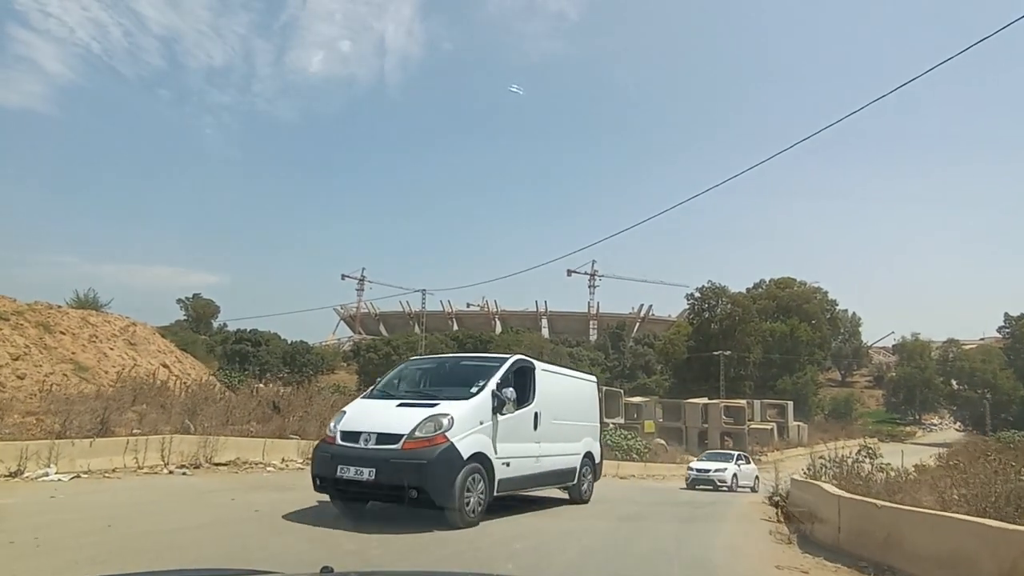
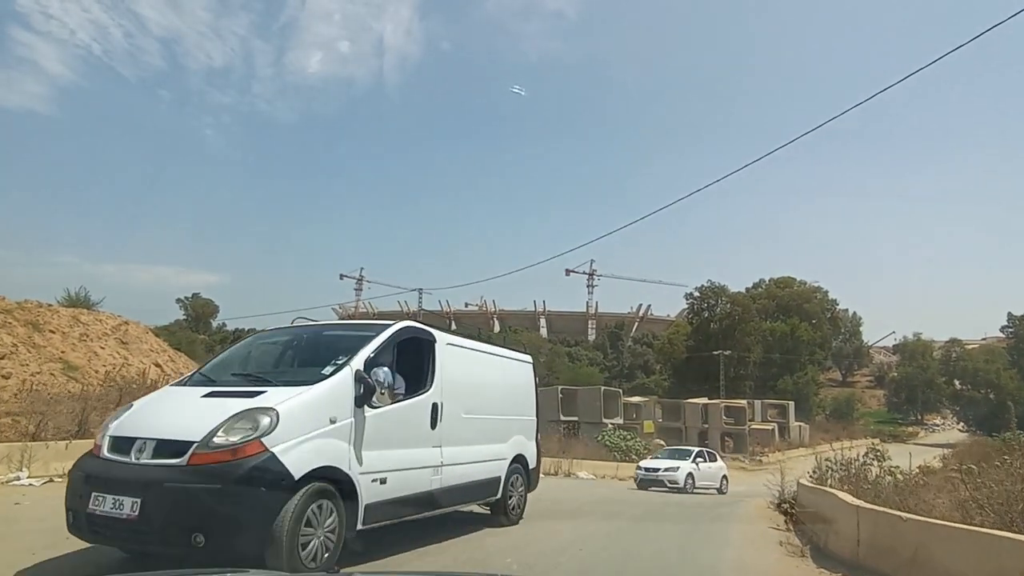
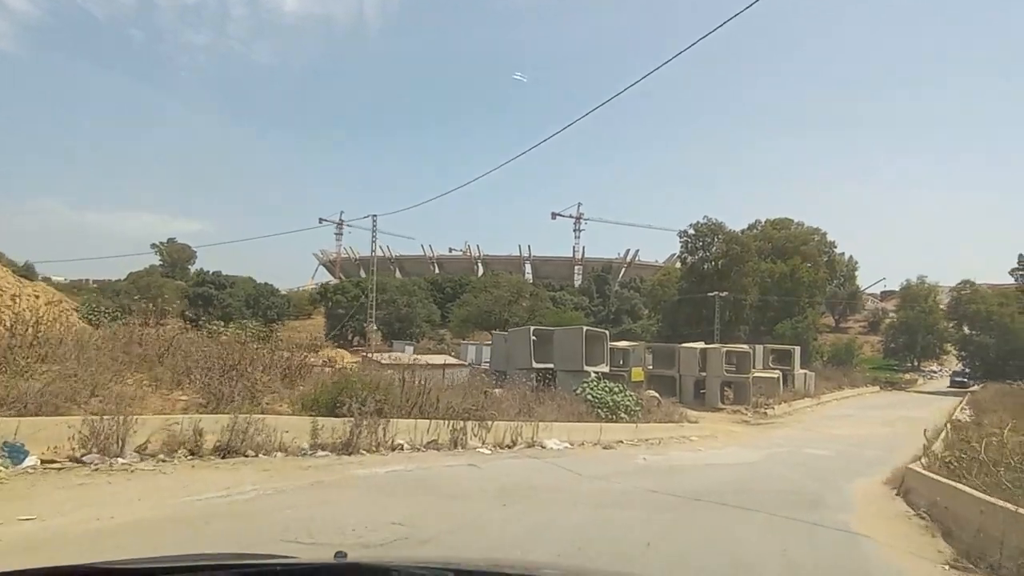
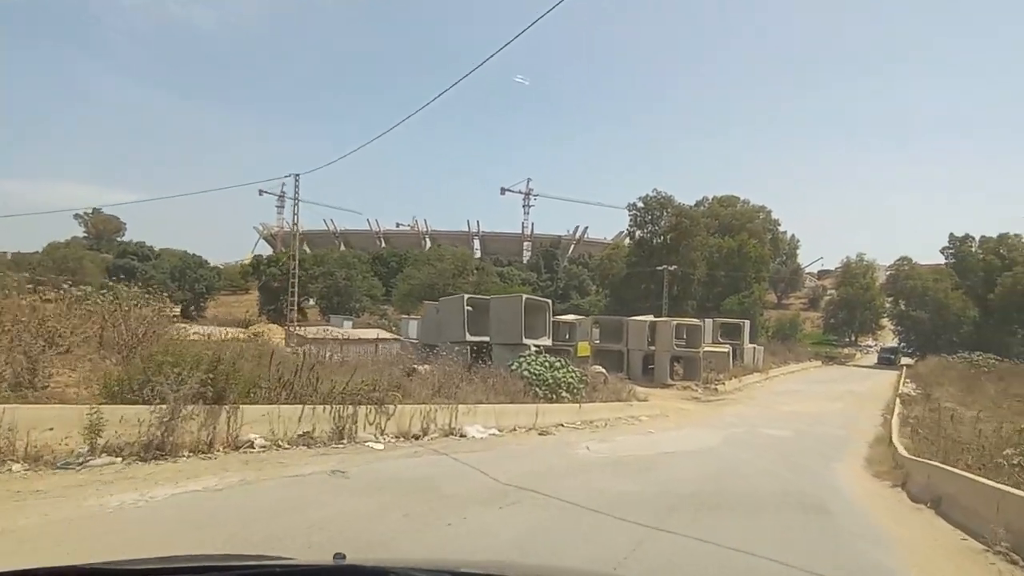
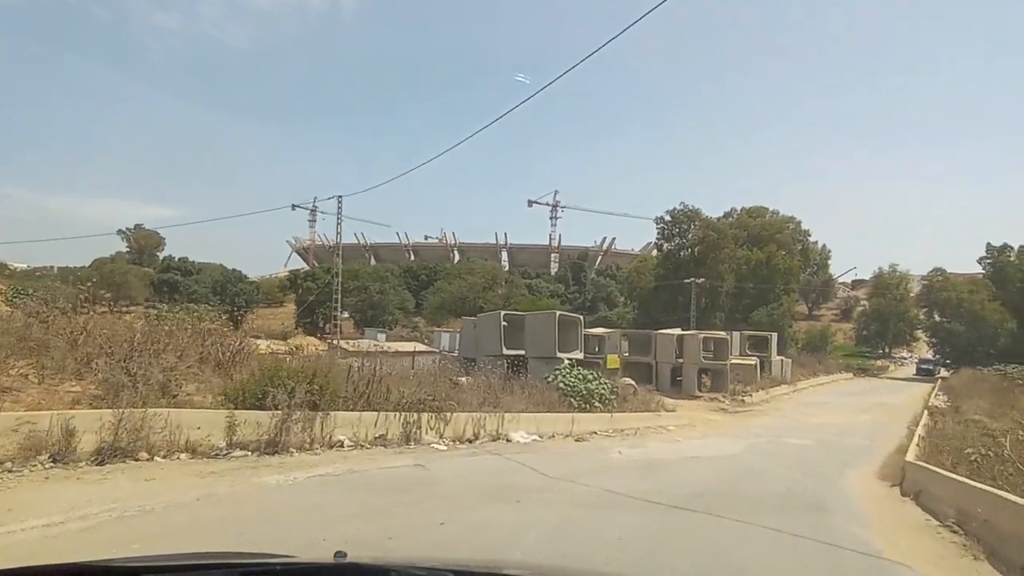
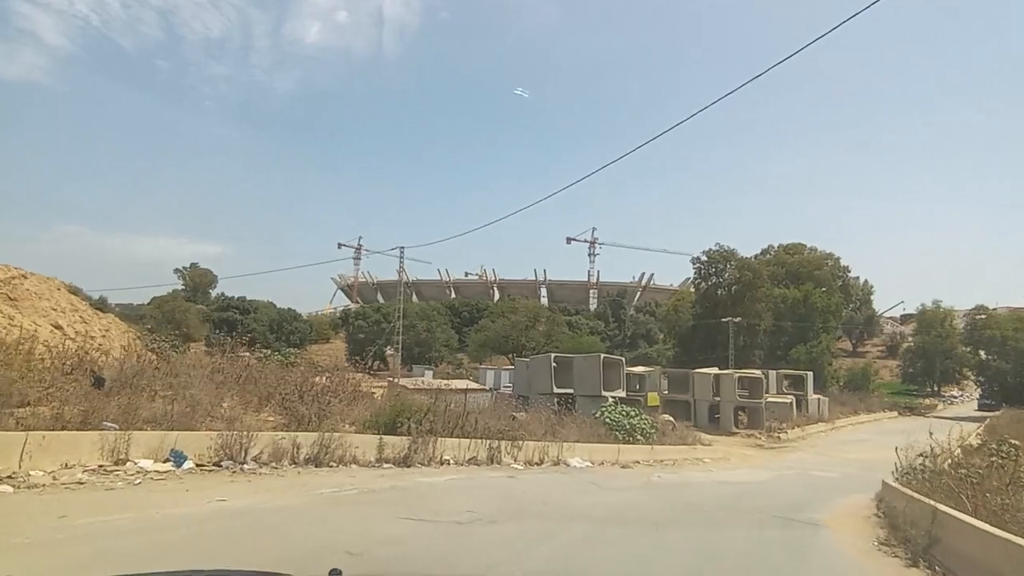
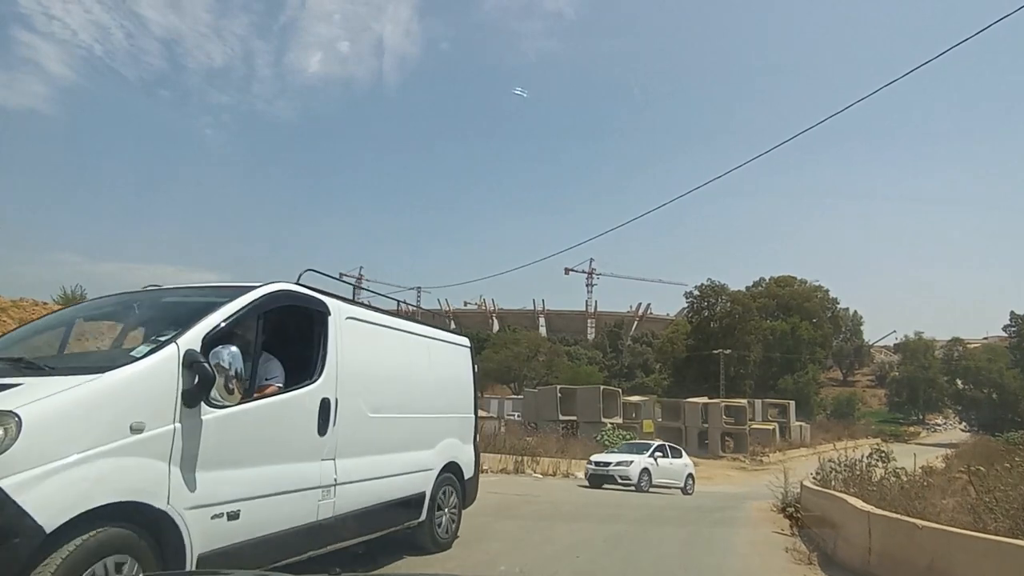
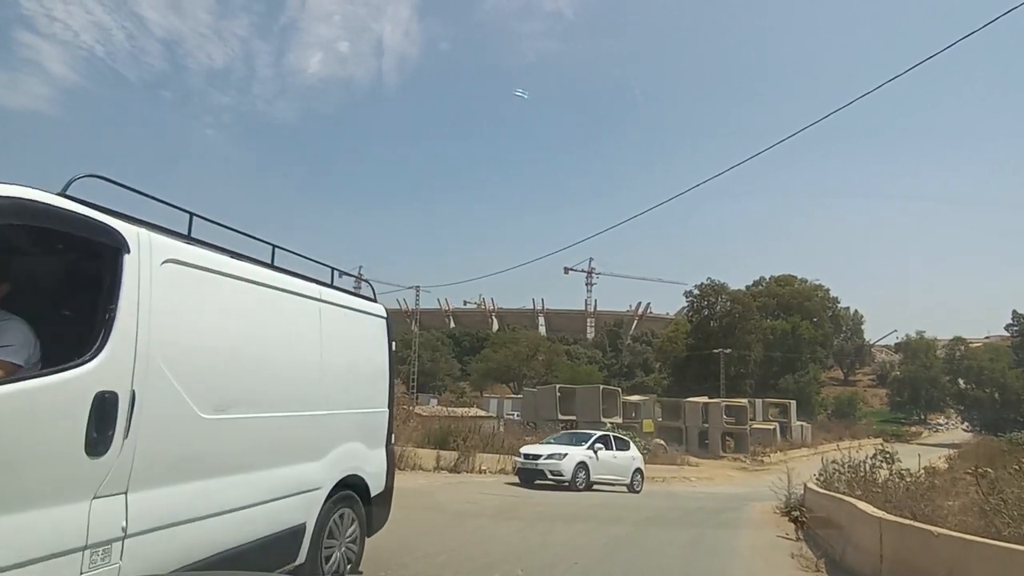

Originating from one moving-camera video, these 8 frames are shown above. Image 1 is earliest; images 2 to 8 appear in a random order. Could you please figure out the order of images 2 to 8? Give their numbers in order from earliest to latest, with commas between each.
2, 7, 8, 6, 3, 5, 4
